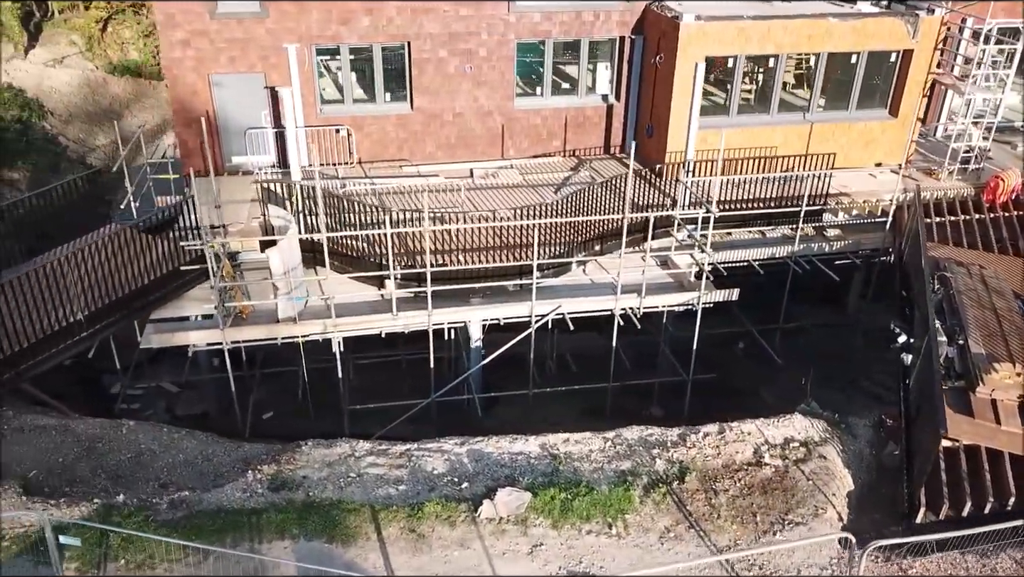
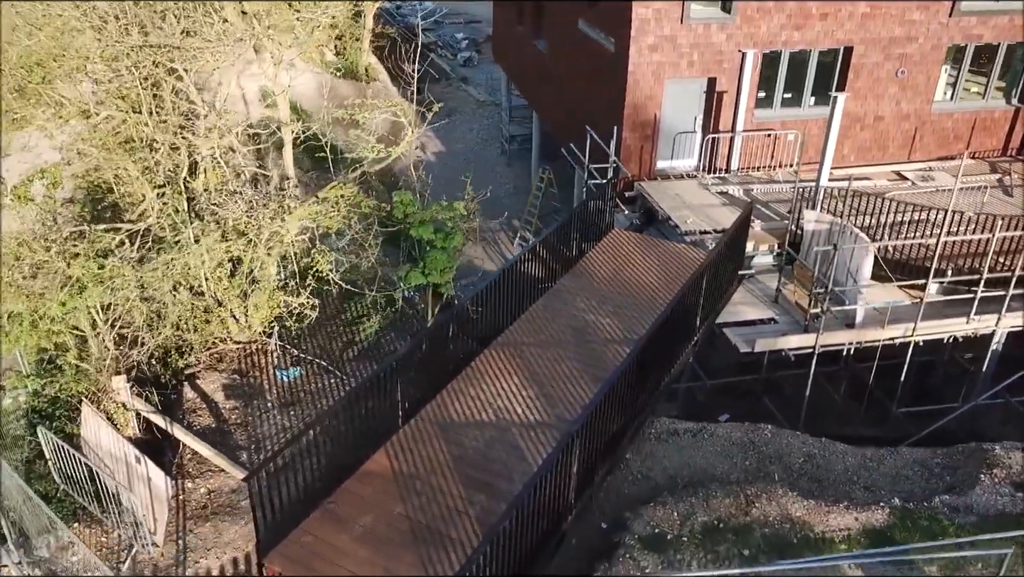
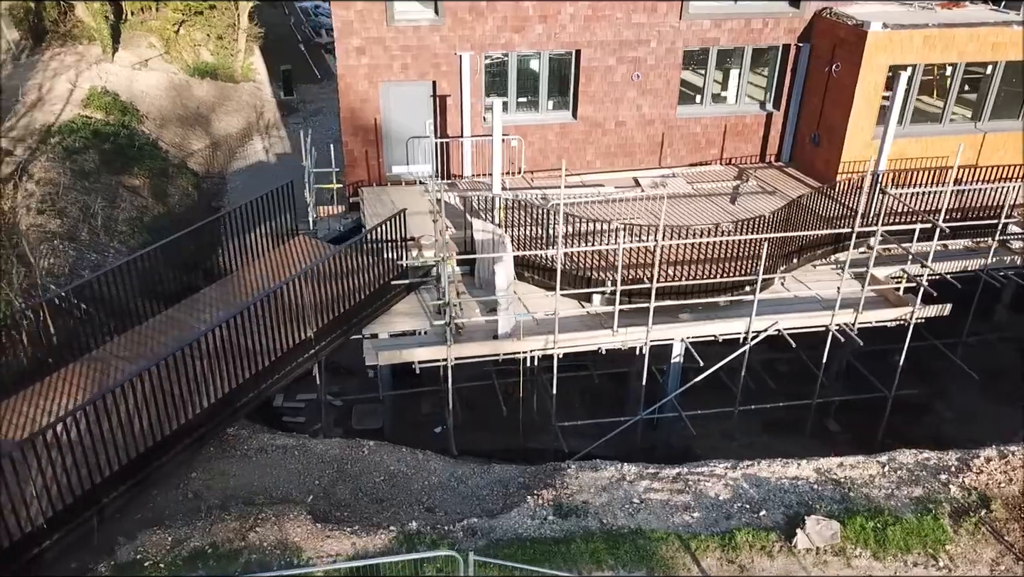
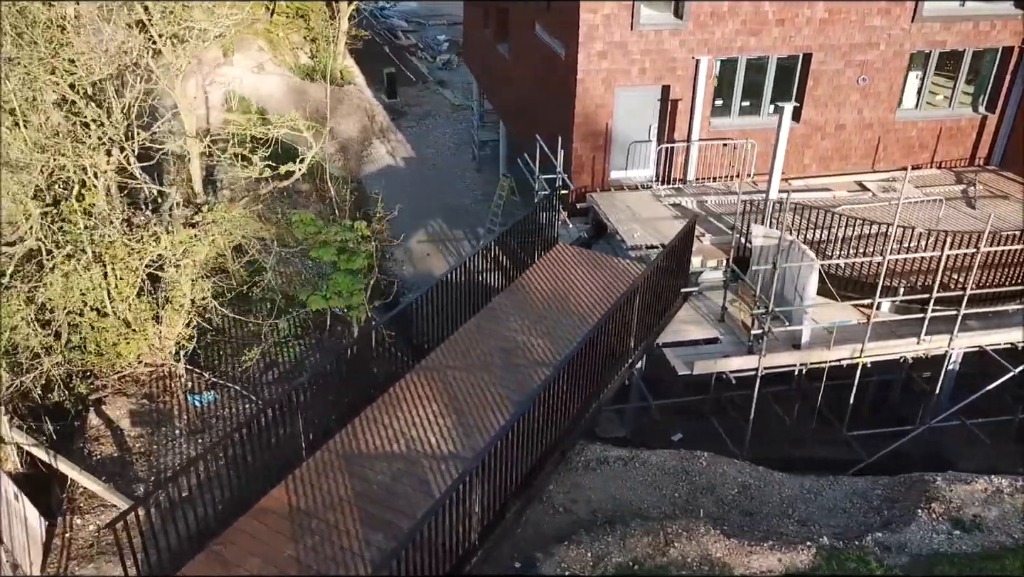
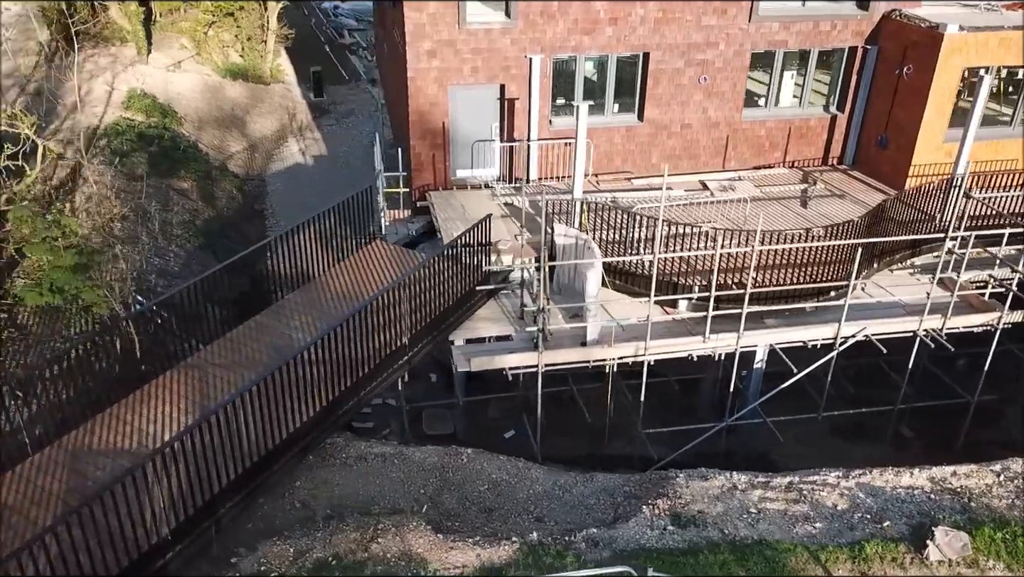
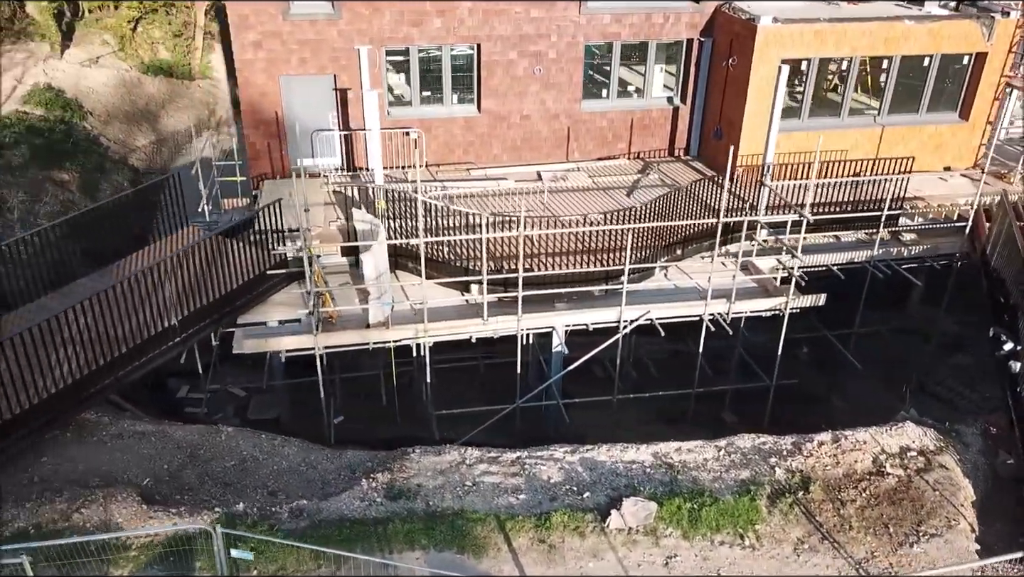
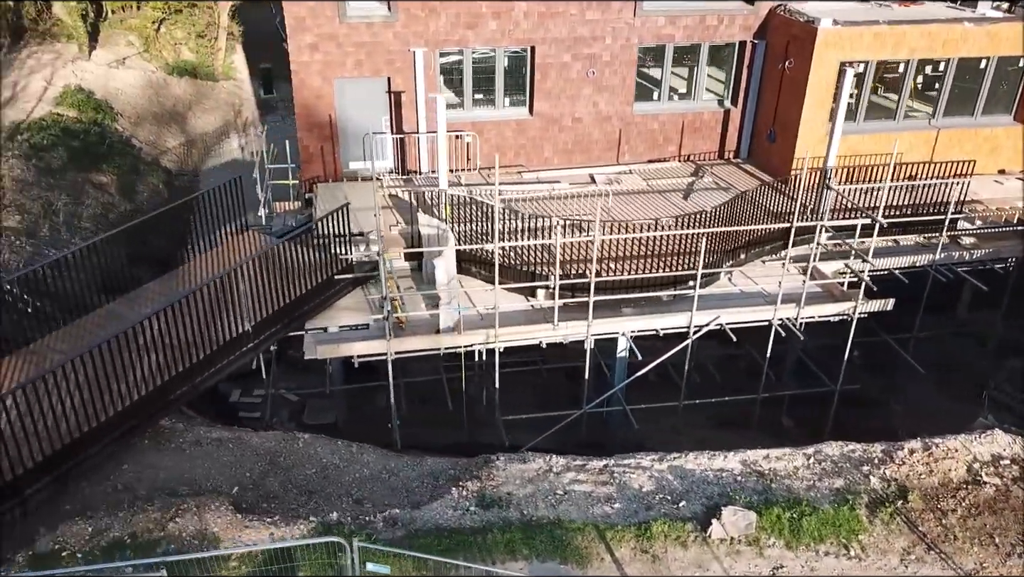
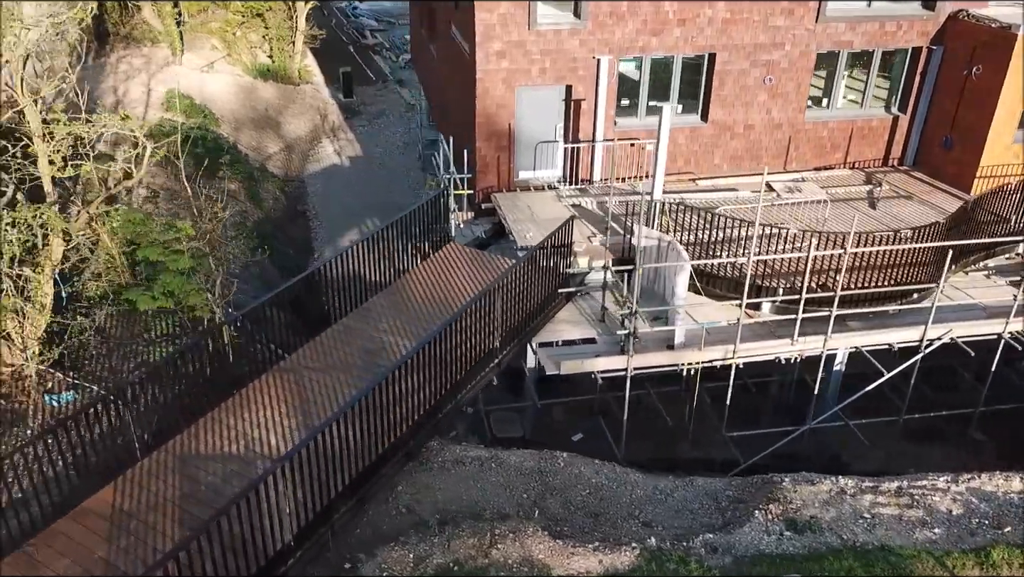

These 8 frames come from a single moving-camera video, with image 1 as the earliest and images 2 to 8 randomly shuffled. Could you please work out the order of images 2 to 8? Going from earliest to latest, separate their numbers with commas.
6, 7, 3, 5, 8, 4, 2
